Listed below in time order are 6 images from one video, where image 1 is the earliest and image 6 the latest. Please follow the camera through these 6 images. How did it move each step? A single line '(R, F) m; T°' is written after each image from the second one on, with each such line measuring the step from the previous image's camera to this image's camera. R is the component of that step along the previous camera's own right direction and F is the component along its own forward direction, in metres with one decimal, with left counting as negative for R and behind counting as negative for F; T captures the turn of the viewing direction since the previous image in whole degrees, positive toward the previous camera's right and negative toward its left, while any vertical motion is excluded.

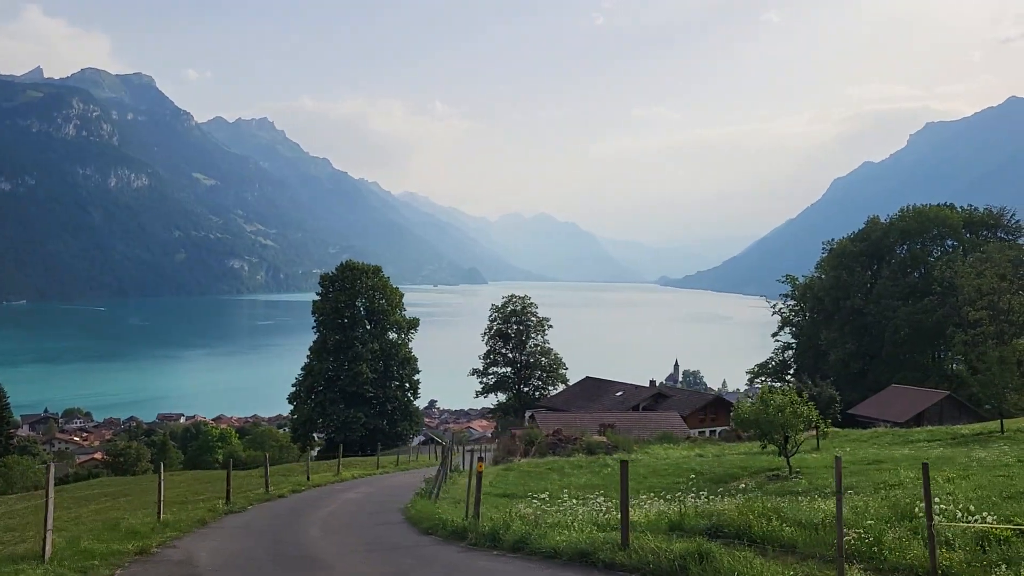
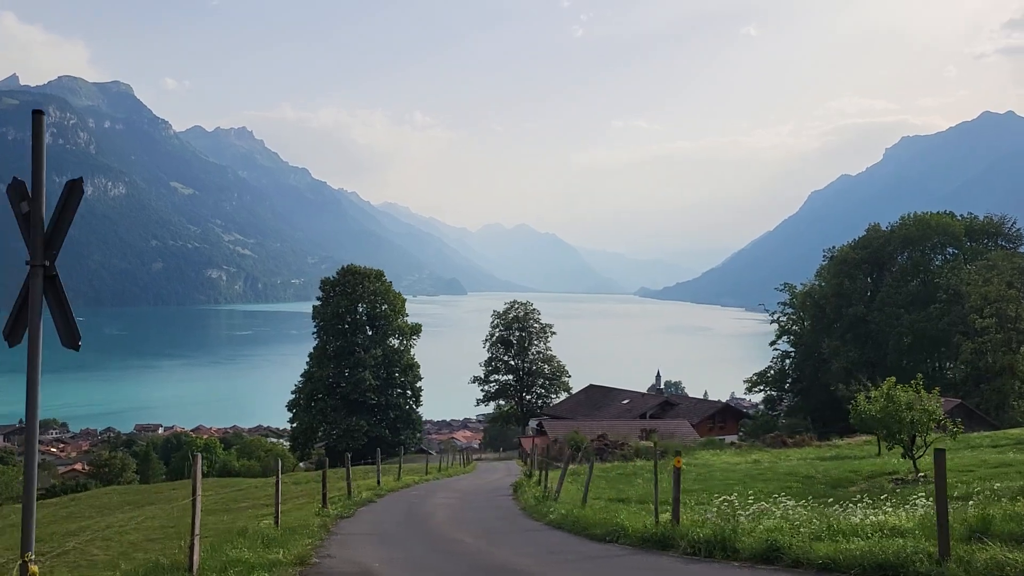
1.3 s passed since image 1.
(-1.6, +0.9) m; +2°
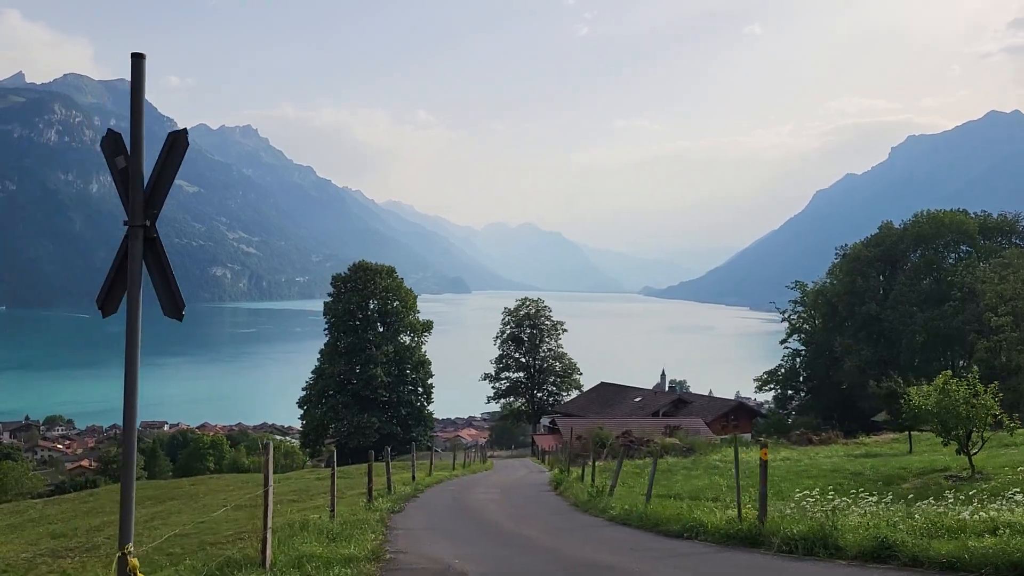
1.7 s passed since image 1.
(-0.5, +0.3) m; 0°
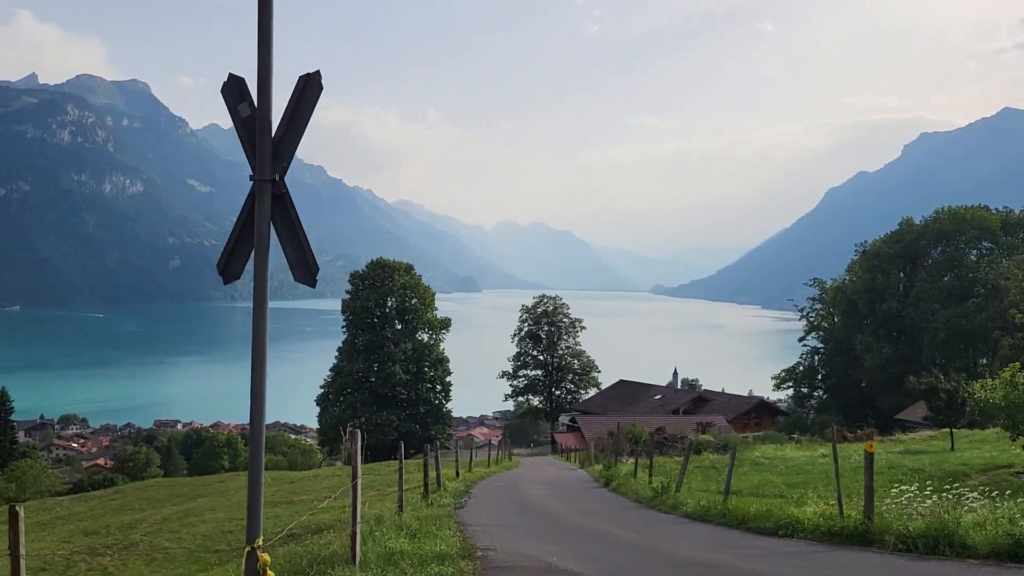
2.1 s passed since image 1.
(-0.5, +0.3) m; -1°
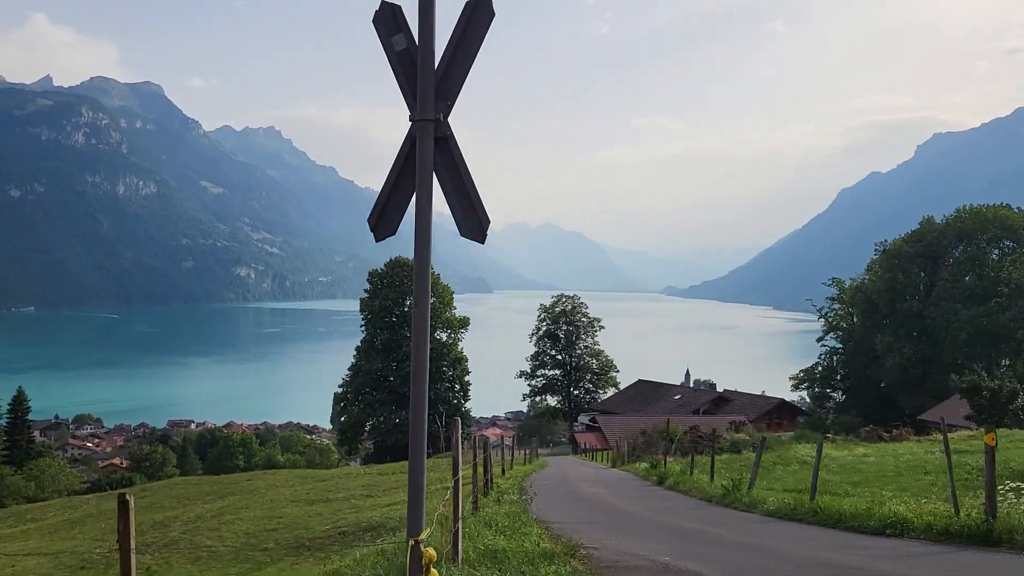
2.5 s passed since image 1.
(-0.5, +0.3) m; -1°
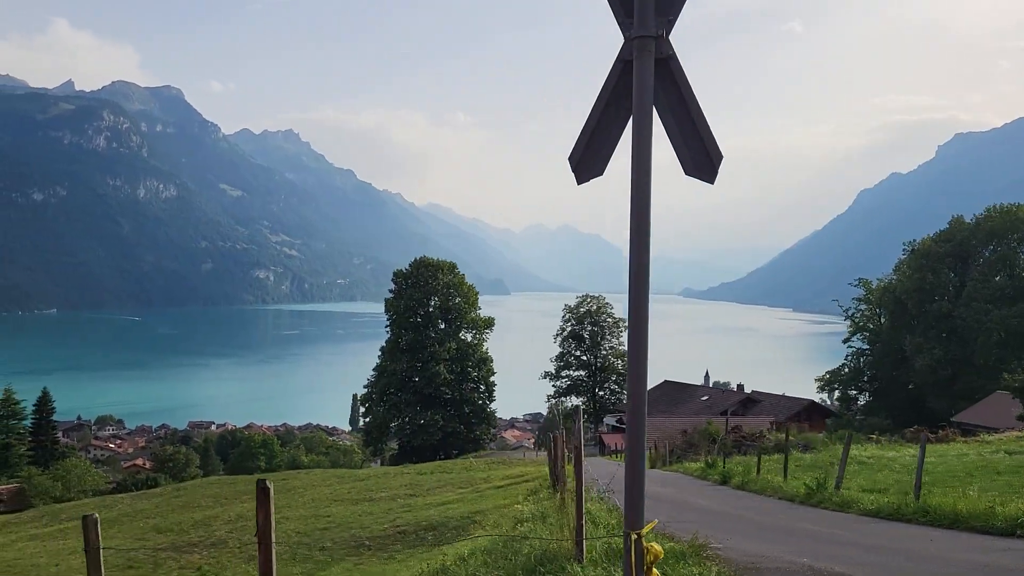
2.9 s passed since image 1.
(-0.5, +0.3) m; -1°
